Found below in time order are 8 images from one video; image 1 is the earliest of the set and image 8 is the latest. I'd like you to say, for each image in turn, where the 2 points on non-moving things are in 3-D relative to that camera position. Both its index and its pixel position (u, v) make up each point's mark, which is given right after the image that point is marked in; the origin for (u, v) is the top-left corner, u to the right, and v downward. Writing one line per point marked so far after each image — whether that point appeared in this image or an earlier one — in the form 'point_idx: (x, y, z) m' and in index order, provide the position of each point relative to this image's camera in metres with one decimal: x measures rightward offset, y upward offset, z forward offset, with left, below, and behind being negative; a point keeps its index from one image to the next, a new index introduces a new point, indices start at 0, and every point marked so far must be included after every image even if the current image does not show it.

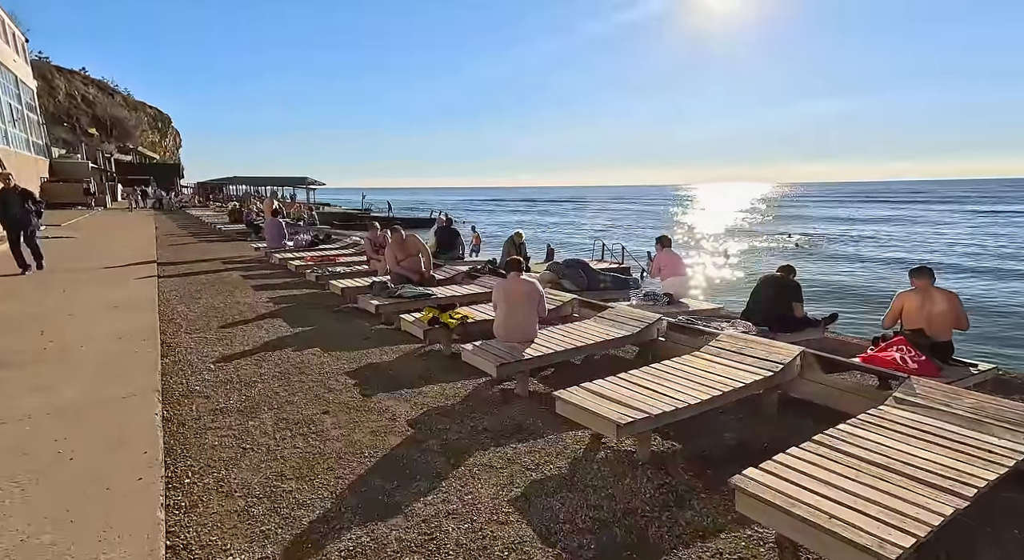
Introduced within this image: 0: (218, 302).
0: (-4.5, -0.3, +8.6) m
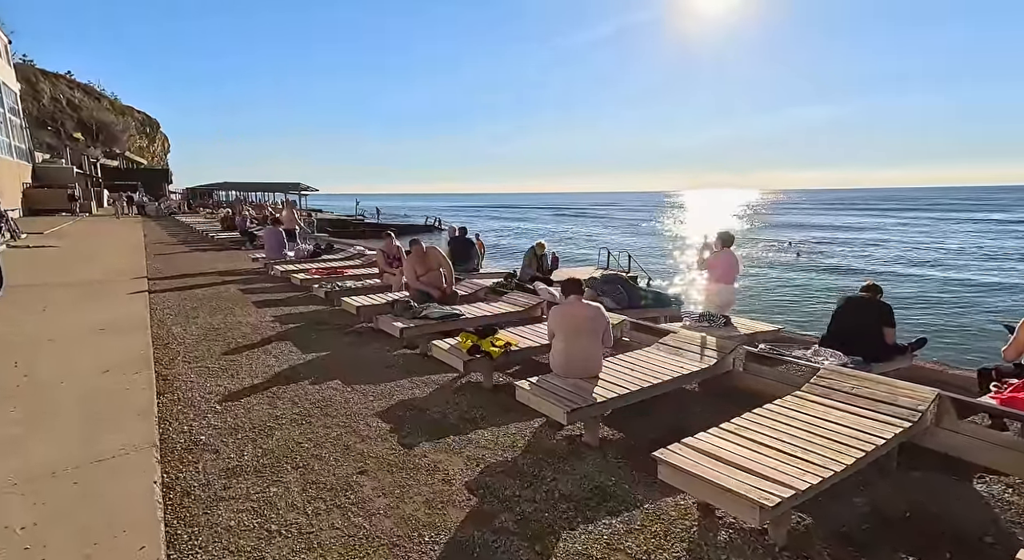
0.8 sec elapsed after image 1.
0: (-4.0, -0.6, +7.7) m
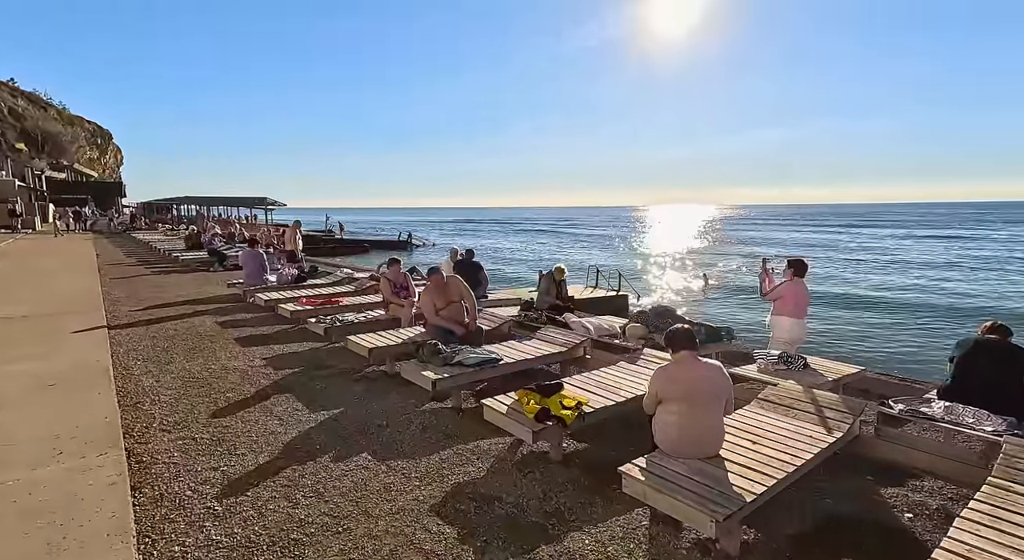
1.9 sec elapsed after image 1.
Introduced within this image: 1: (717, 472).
0: (-3.6, -1.0, +6.4) m
1: (+1.2, -1.1, +3.2) m
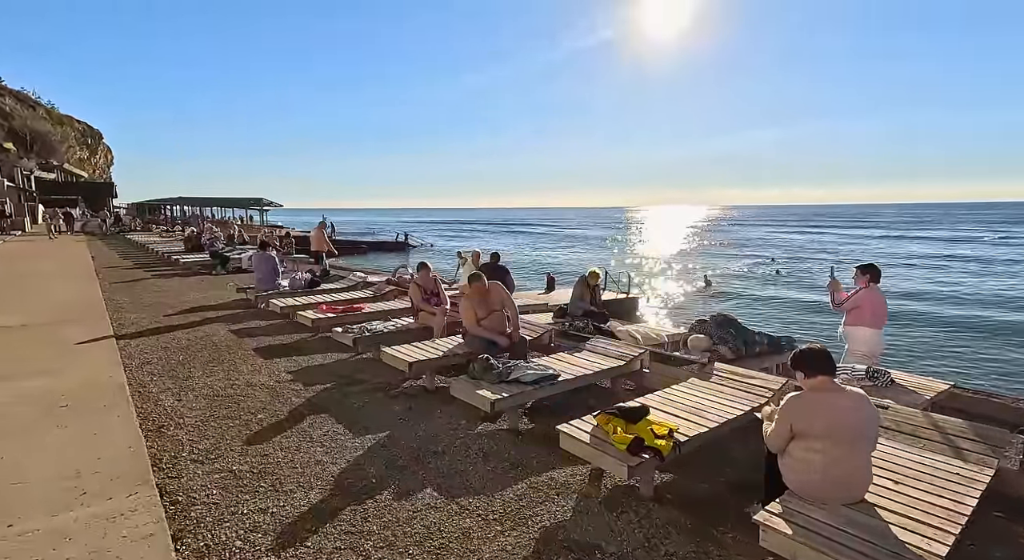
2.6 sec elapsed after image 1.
0: (-3.1, -1.1, +5.9) m
1: (+1.7, -1.2, +2.7) m
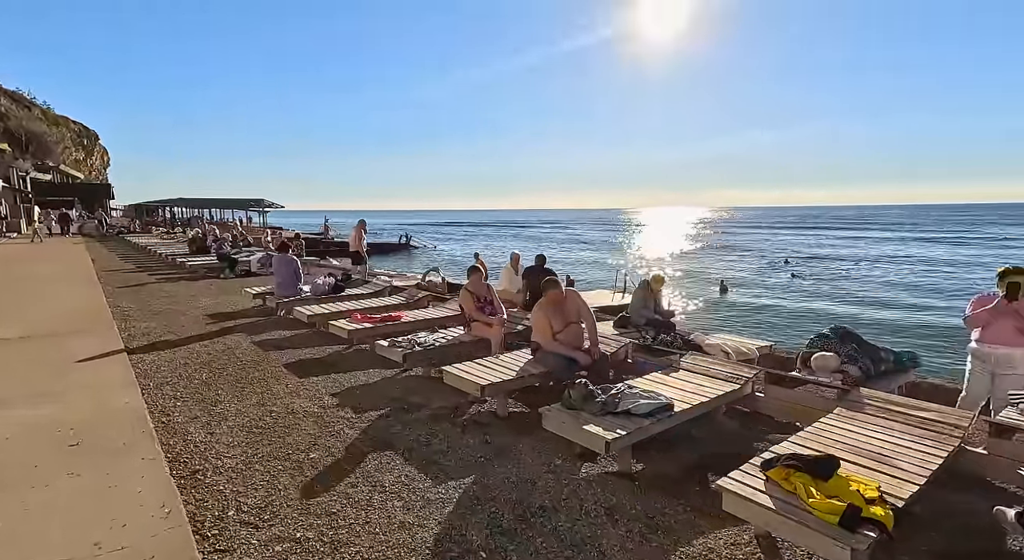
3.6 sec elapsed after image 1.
0: (-2.3, -1.2, +5.0) m
1: (+2.5, -1.2, +1.8) m
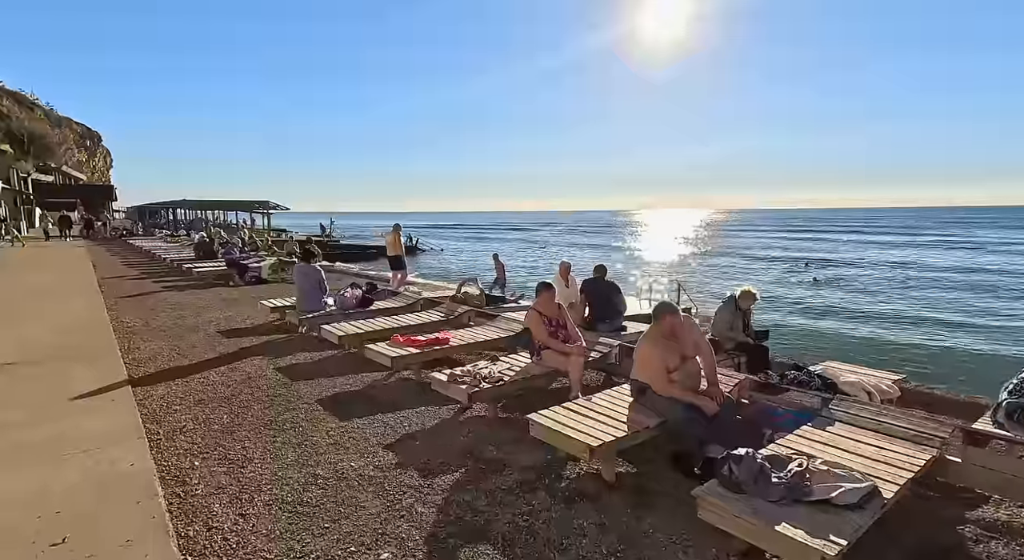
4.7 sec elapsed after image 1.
0: (-1.5, -1.4, +3.9) m
1: (+3.3, -1.4, +0.7) m
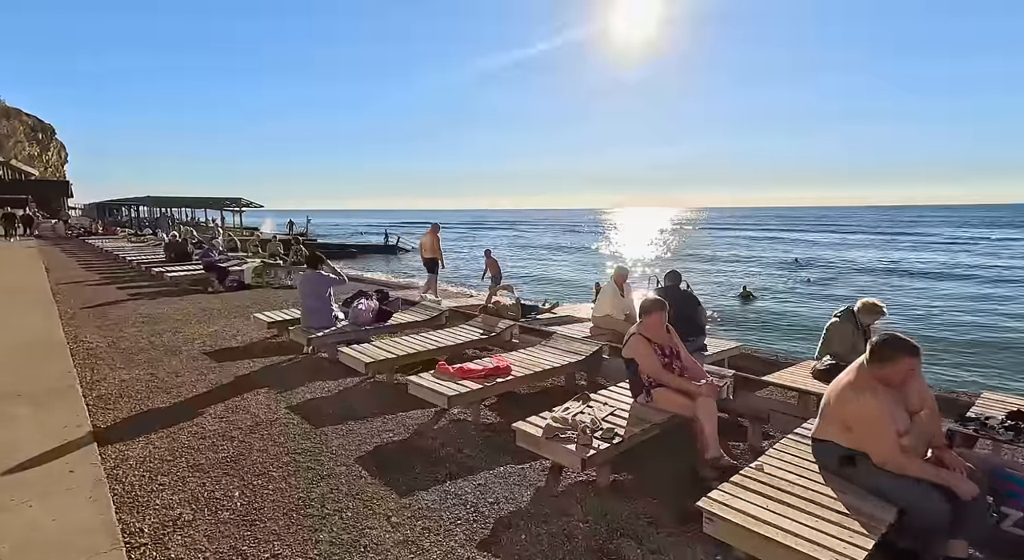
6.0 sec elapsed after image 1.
0: (-0.6, -1.5, +2.4) m
1: (+4.4, -1.5, -0.5) m
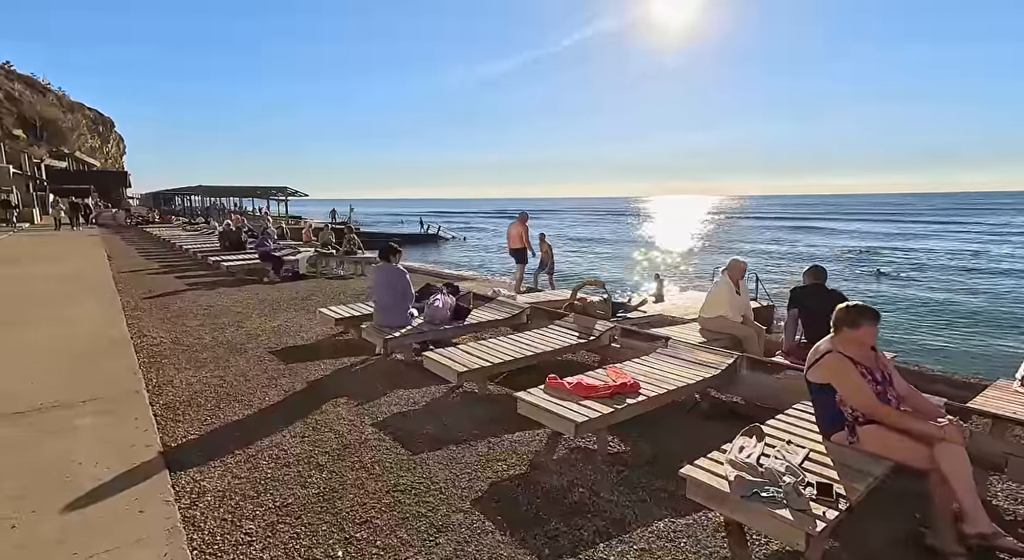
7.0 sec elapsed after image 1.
0: (+0.2, -1.5, +1.5) m
1: (+5.0, -1.7, -1.7) m
